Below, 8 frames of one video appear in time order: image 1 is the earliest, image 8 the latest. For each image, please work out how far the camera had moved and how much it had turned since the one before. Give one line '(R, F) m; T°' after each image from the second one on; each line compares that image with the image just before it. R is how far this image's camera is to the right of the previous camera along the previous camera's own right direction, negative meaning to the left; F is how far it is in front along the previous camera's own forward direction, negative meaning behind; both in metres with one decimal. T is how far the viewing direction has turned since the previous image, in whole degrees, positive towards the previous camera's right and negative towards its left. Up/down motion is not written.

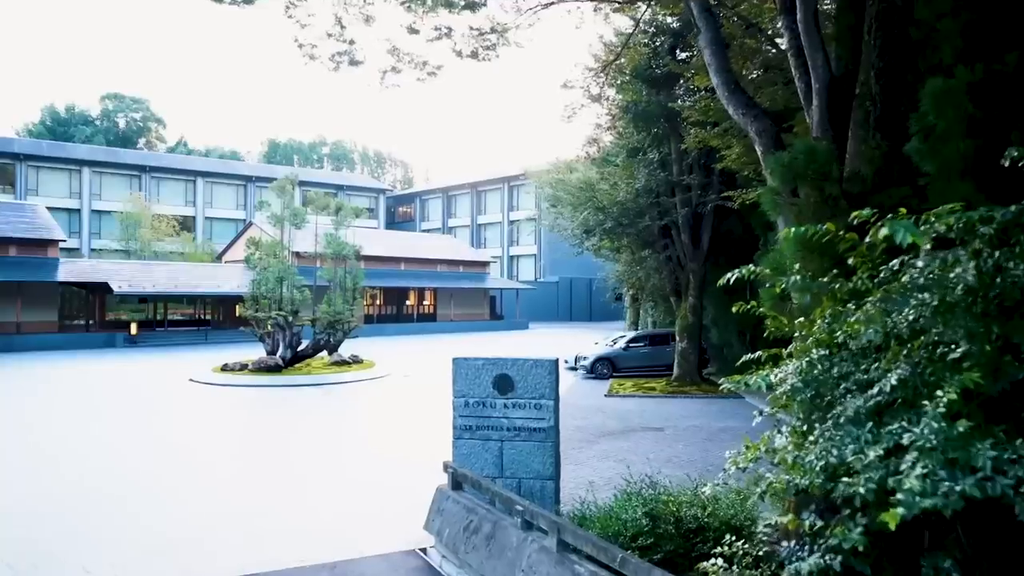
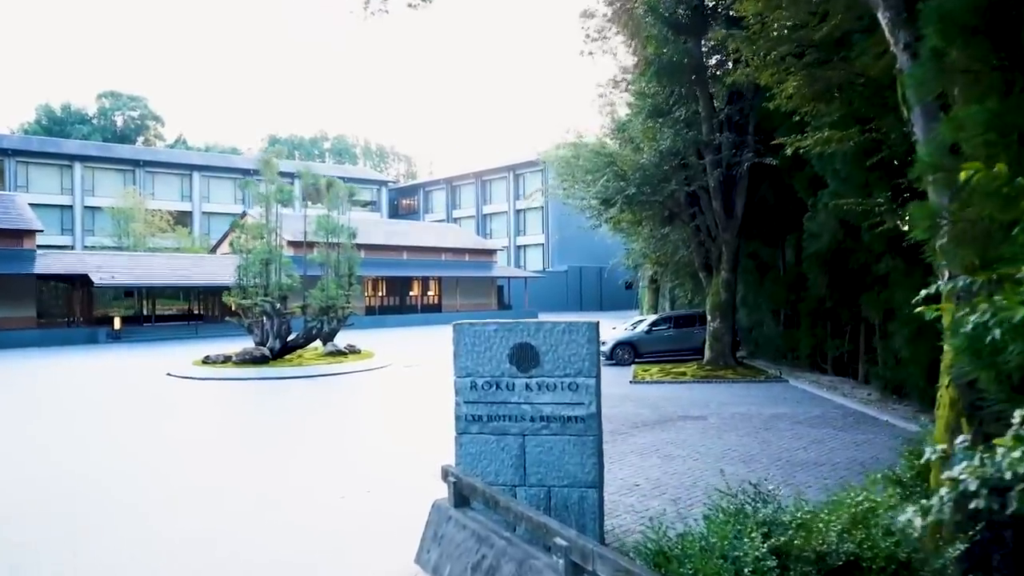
(-0.1, +2.2) m; 0°
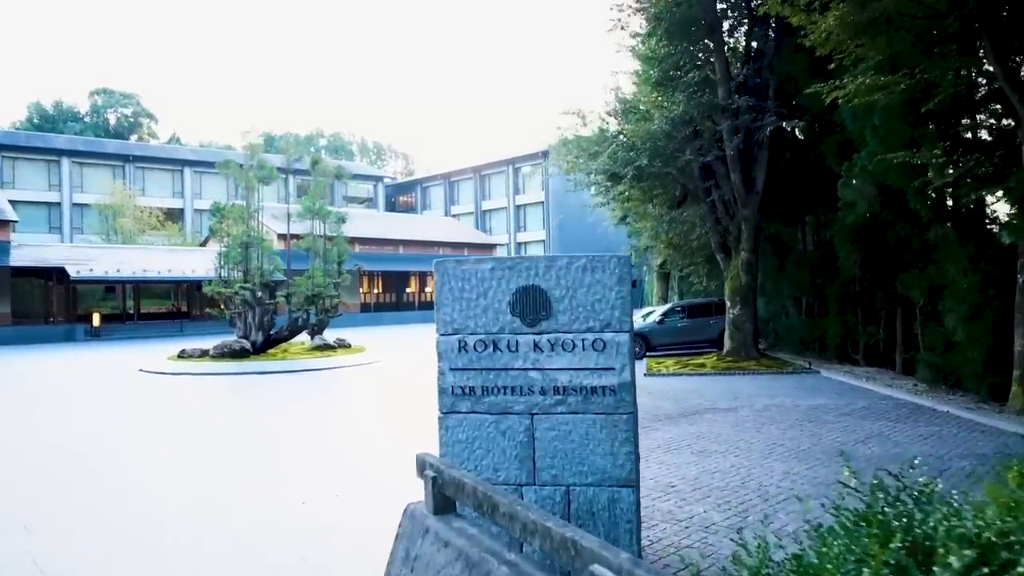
(0.0, +1.5) m; 0°
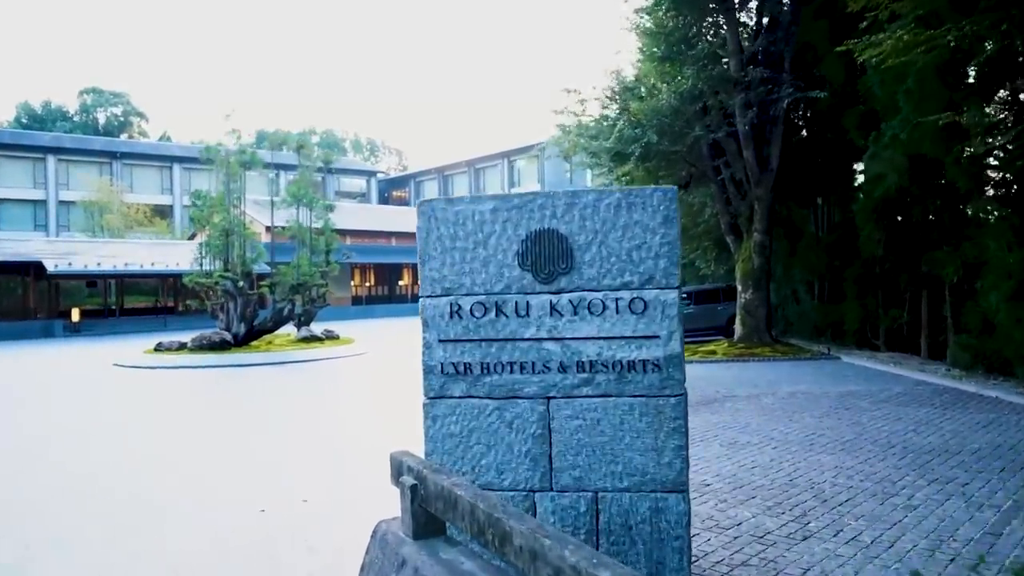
(-0.1, +1.0) m; 0°
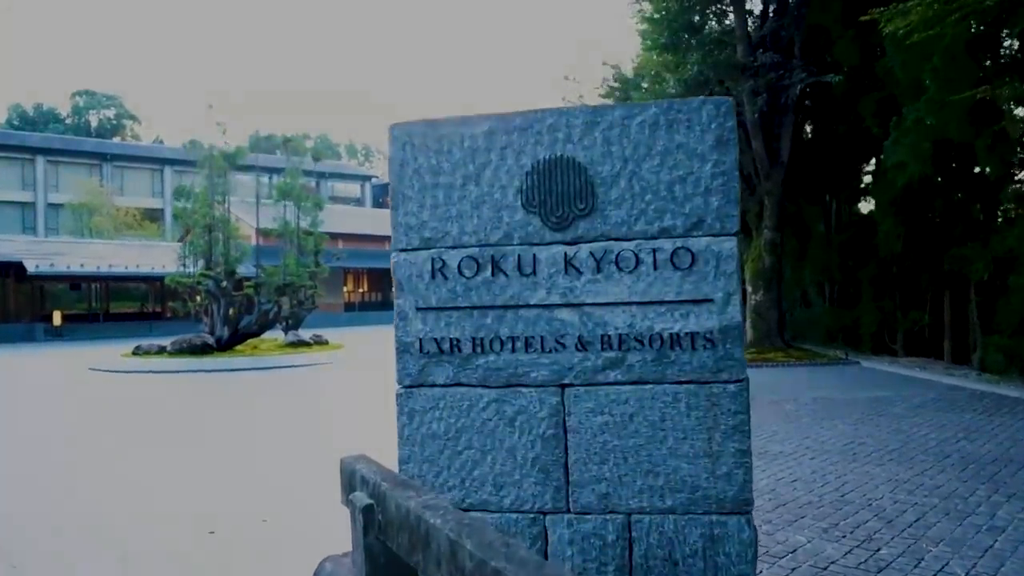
(0.0, +0.8) m; 0°
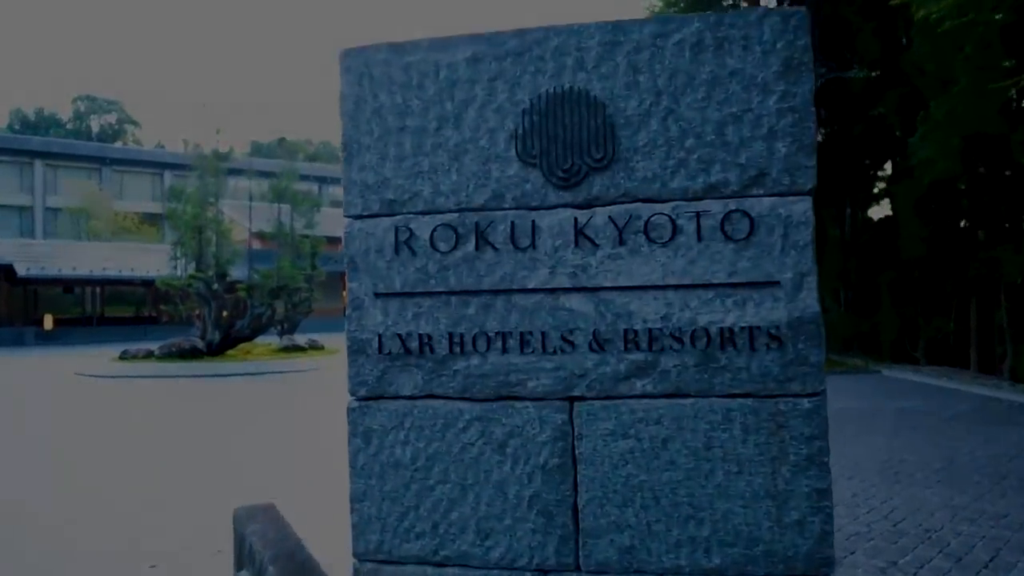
(0.0, +0.6) m; 0°
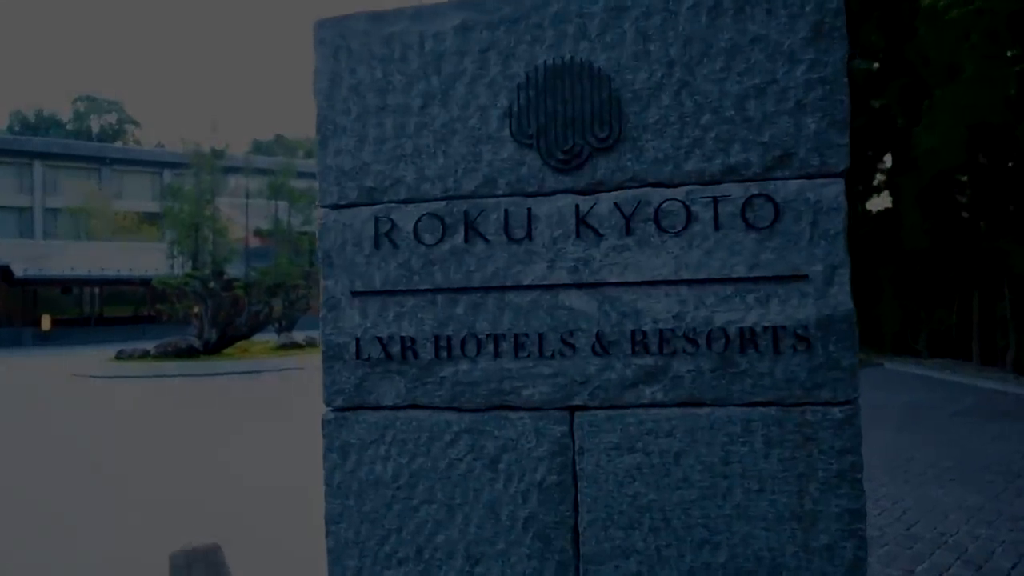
(0.0, +0.2) m; 0°
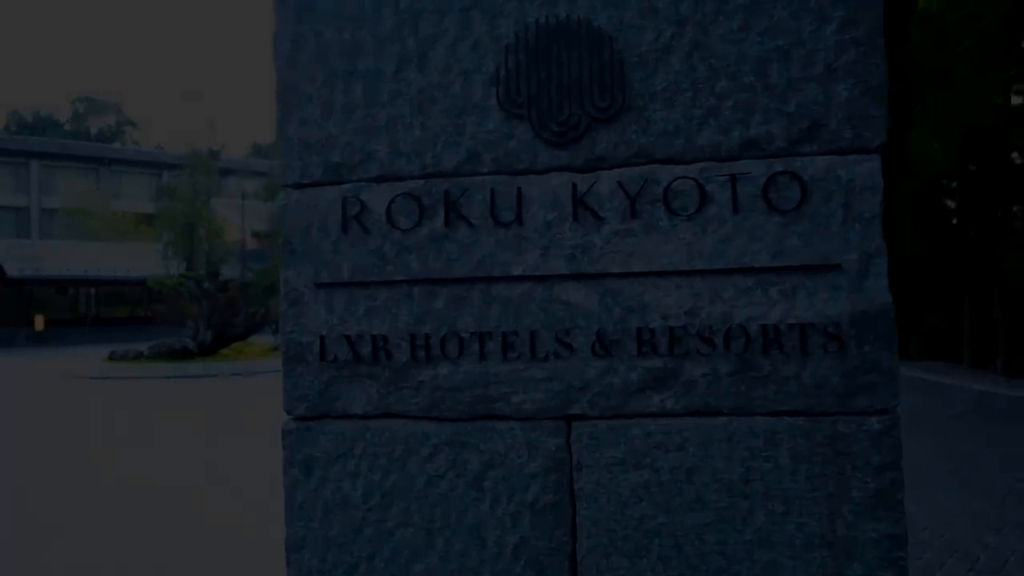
(0.0, +0.2) m; 0°
